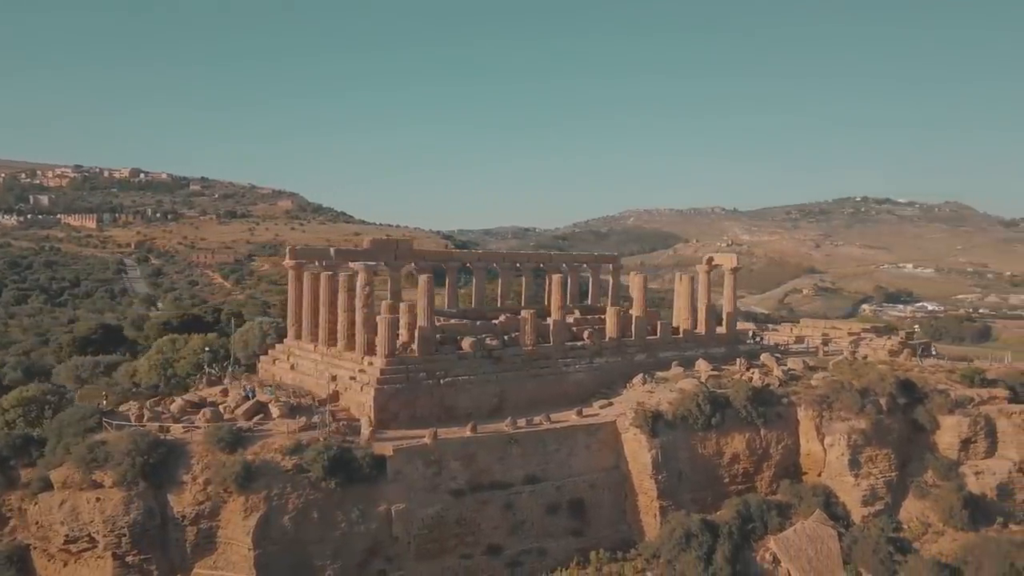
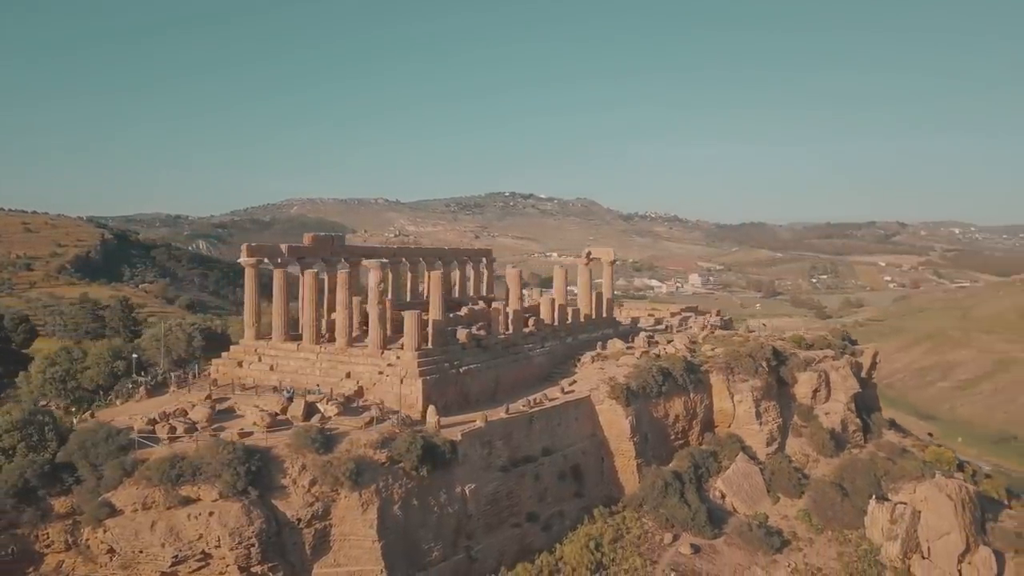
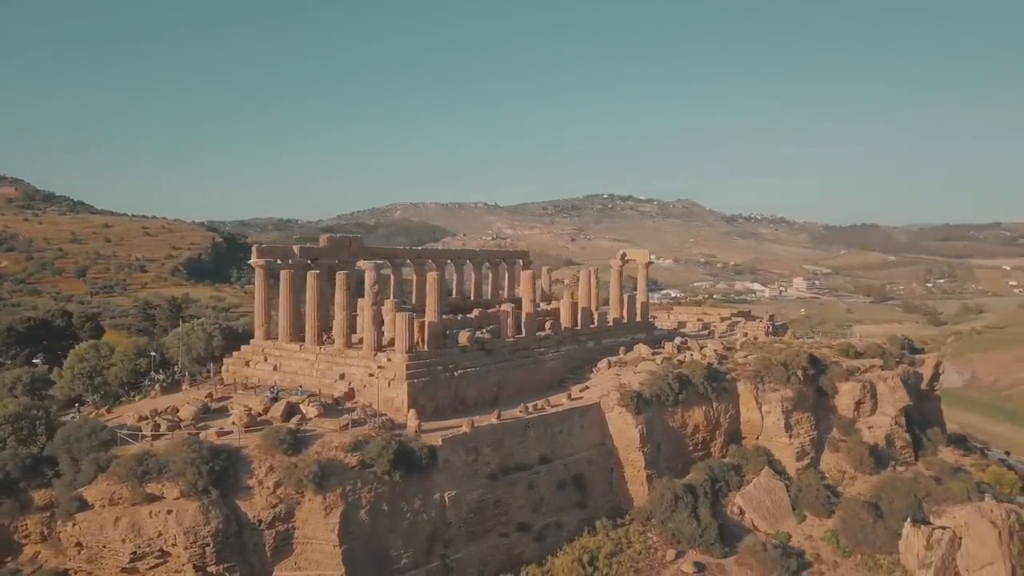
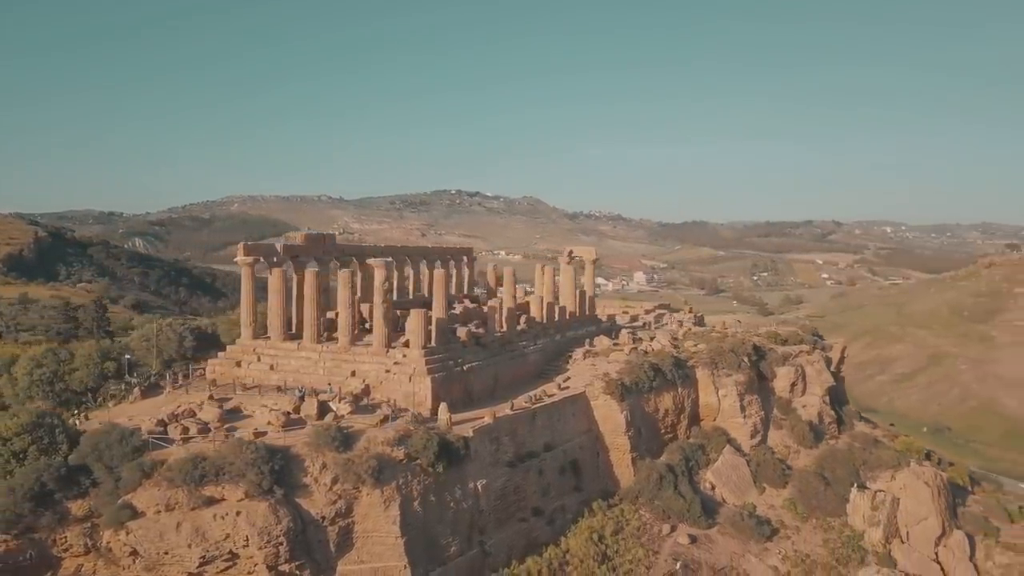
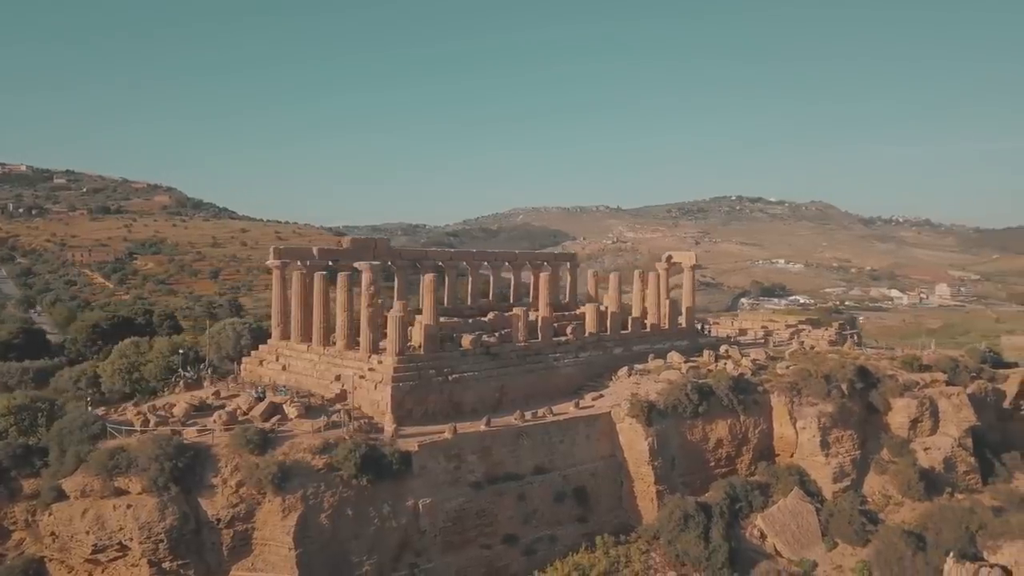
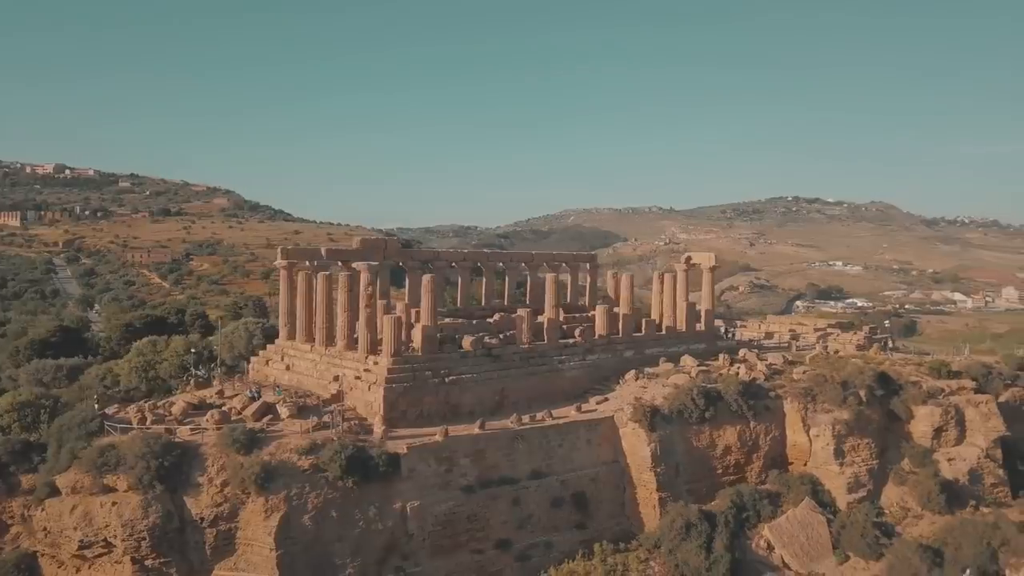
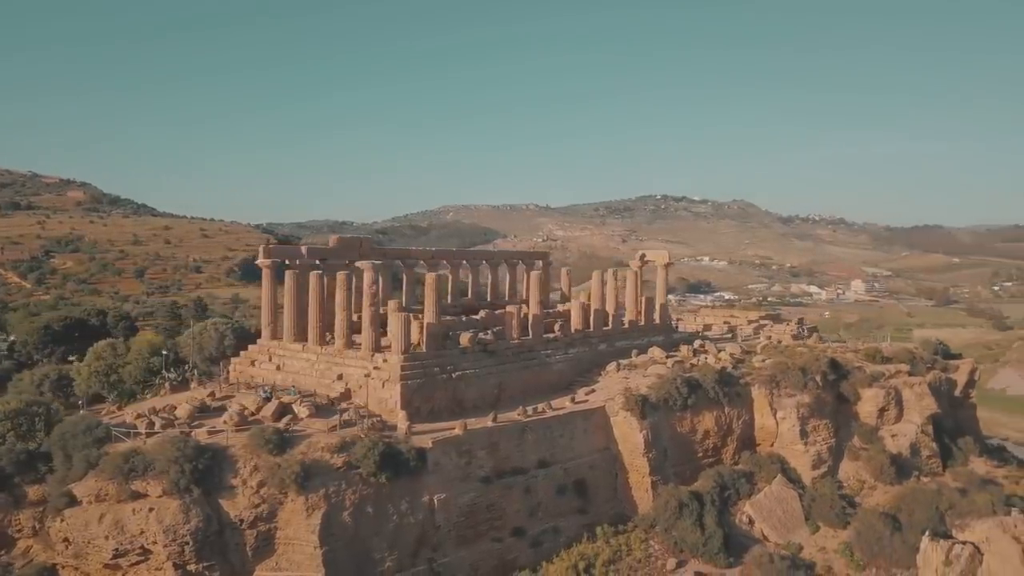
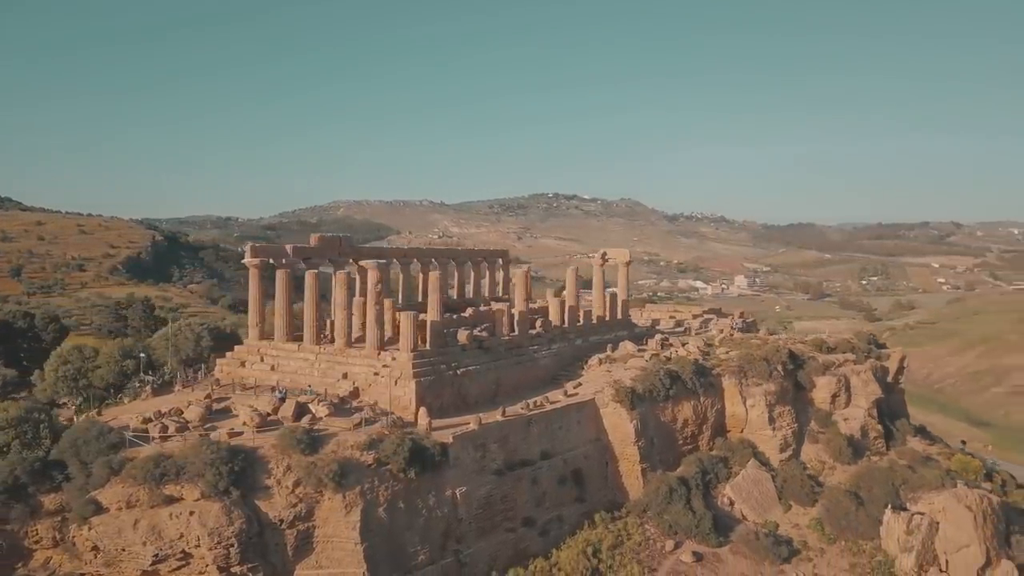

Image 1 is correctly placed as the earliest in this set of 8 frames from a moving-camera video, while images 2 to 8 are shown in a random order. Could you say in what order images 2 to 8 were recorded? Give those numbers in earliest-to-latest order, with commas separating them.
6, 5, 7, 3, 8, 2, 4
